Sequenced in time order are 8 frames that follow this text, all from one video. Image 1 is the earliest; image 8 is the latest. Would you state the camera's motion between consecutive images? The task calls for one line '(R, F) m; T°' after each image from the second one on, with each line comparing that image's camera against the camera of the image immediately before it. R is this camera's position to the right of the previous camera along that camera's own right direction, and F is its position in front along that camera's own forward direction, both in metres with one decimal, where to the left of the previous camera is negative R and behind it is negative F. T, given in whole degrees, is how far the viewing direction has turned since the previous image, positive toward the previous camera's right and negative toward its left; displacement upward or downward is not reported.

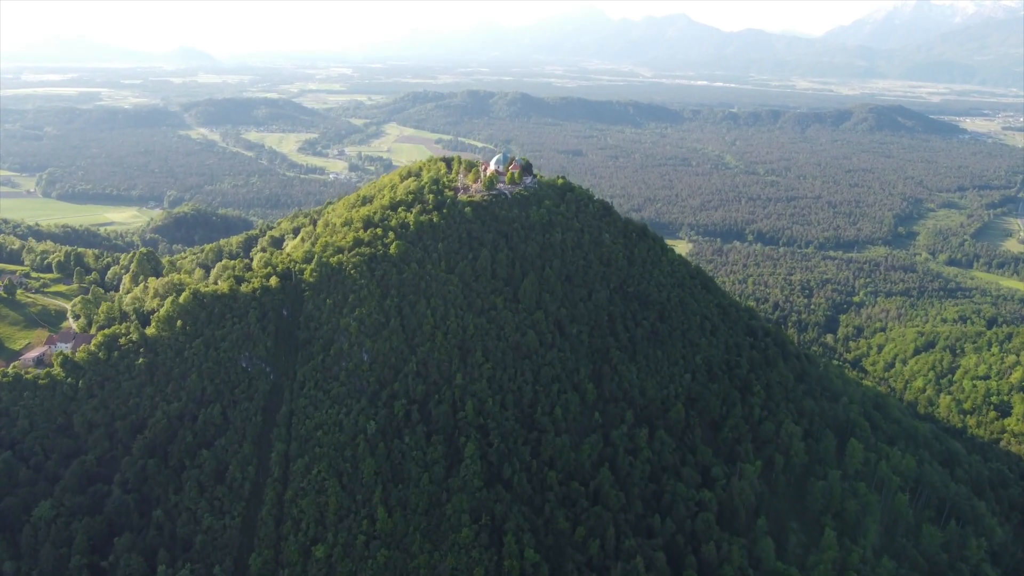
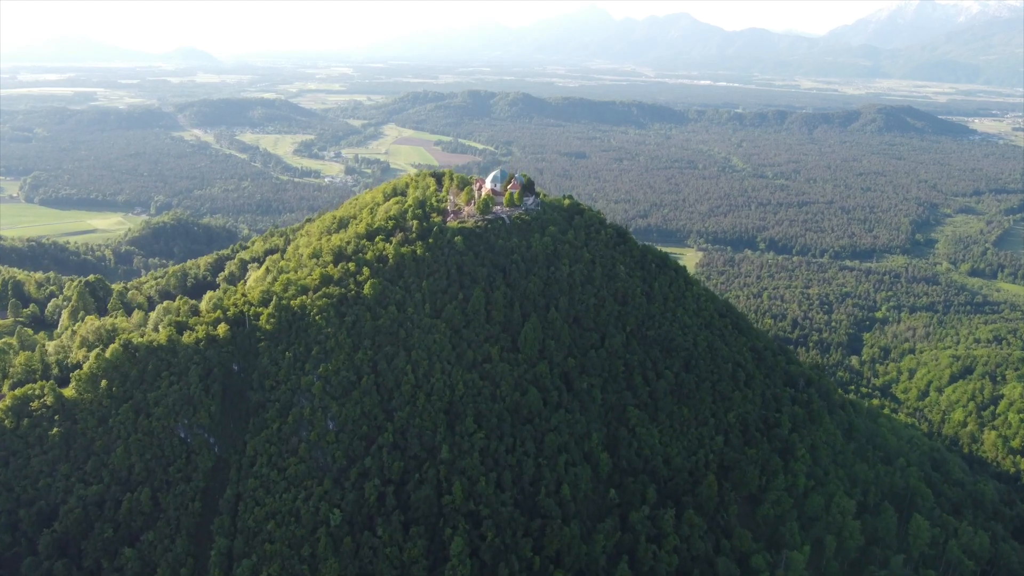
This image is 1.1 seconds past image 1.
(+0.1, +6.4) m; 0°
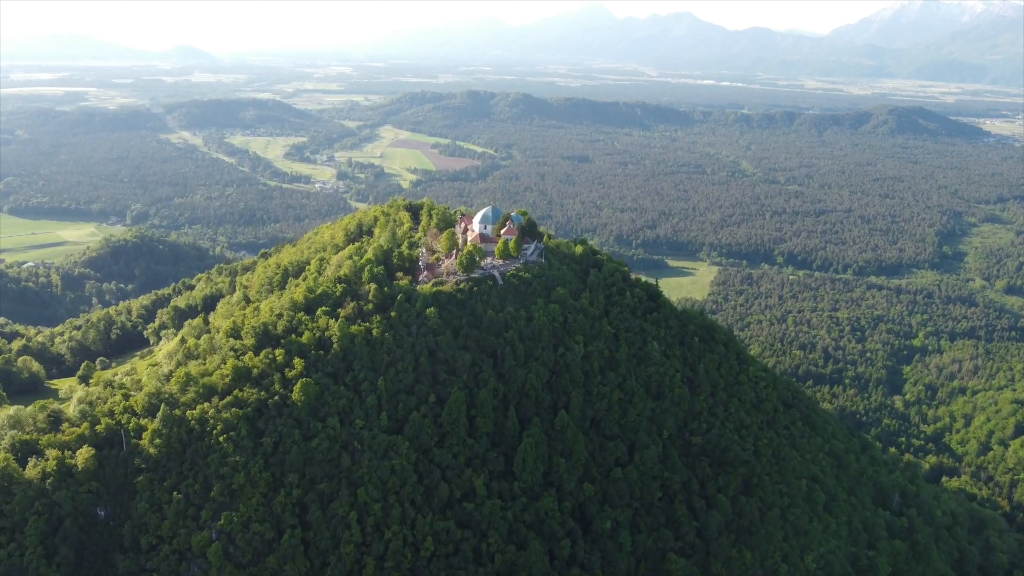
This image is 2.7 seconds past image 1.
(+0.2, +9.7) m; 0°
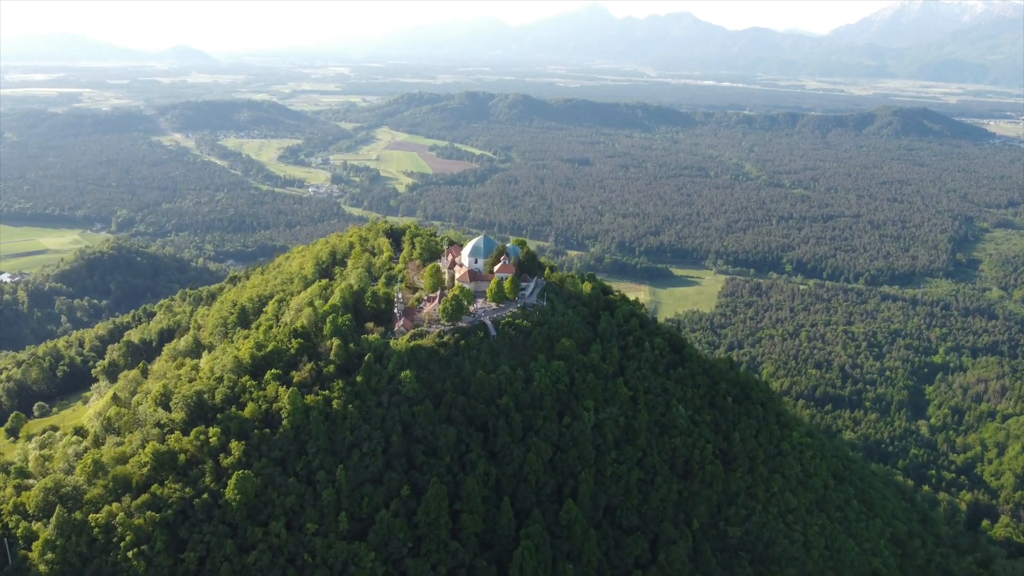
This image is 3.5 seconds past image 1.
(+0.1, +4.8) m; 0°
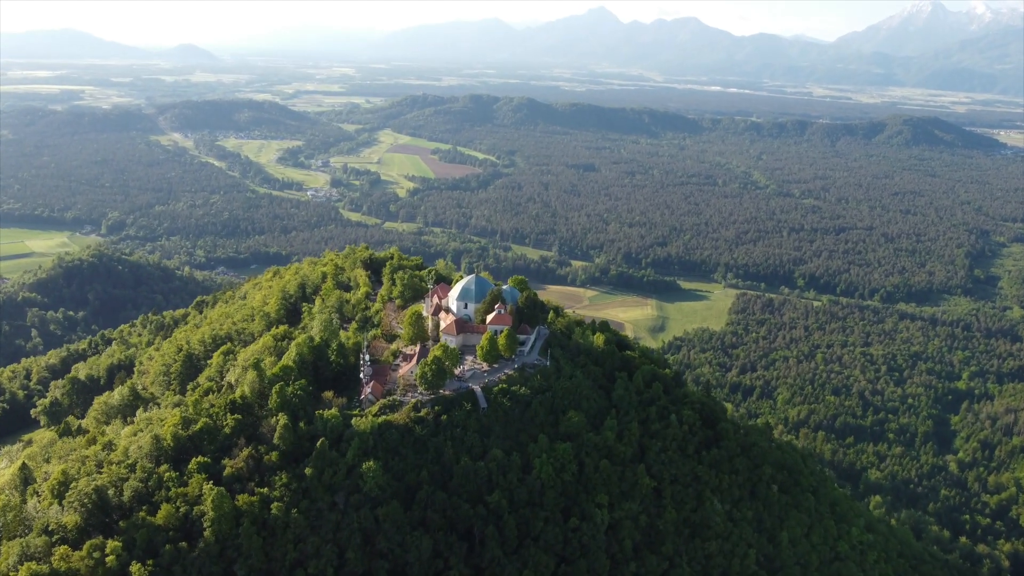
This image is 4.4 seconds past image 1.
(+0.1, +4.5) m; 0°
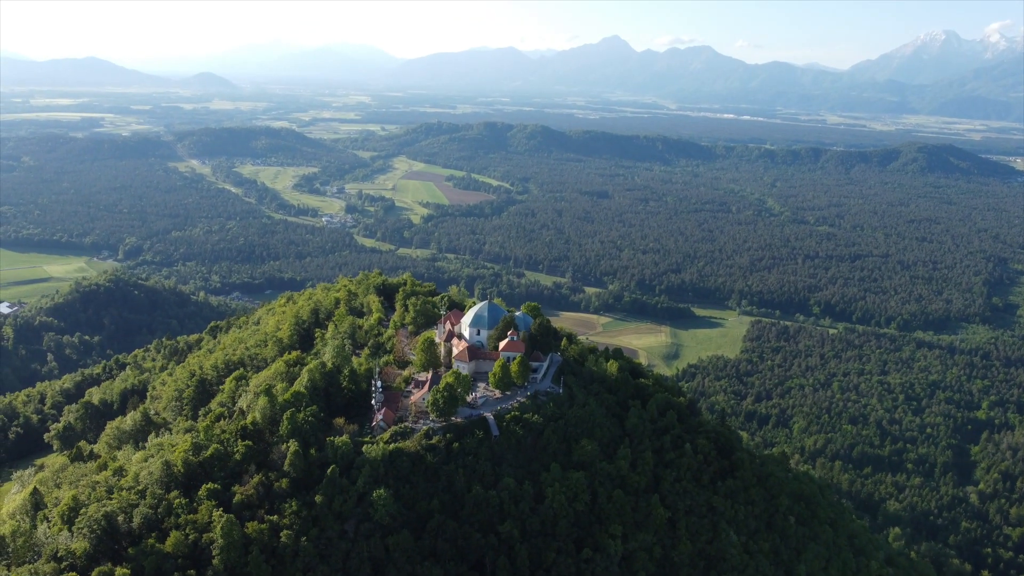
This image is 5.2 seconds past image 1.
(0.0, +0.1) m; -1°
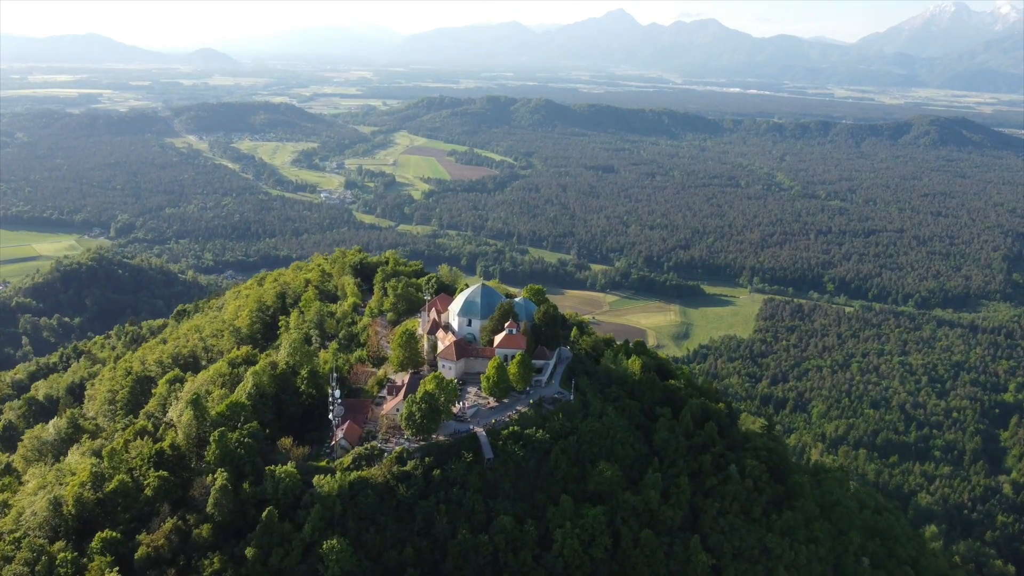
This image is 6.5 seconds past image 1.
(+0.1, +4.1) m; 0°
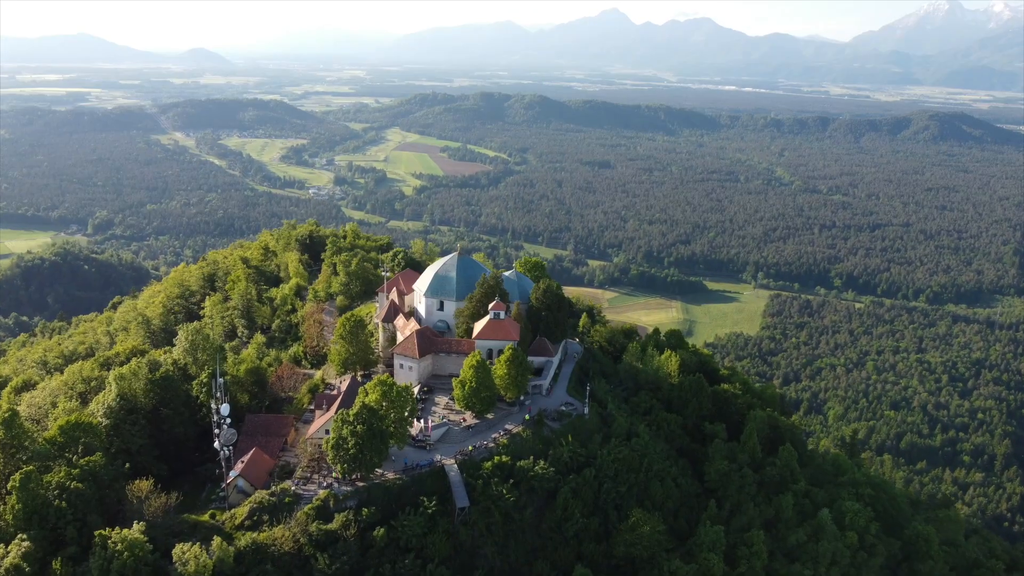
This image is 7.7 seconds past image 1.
(+0.1, +4.9) m; 0°
